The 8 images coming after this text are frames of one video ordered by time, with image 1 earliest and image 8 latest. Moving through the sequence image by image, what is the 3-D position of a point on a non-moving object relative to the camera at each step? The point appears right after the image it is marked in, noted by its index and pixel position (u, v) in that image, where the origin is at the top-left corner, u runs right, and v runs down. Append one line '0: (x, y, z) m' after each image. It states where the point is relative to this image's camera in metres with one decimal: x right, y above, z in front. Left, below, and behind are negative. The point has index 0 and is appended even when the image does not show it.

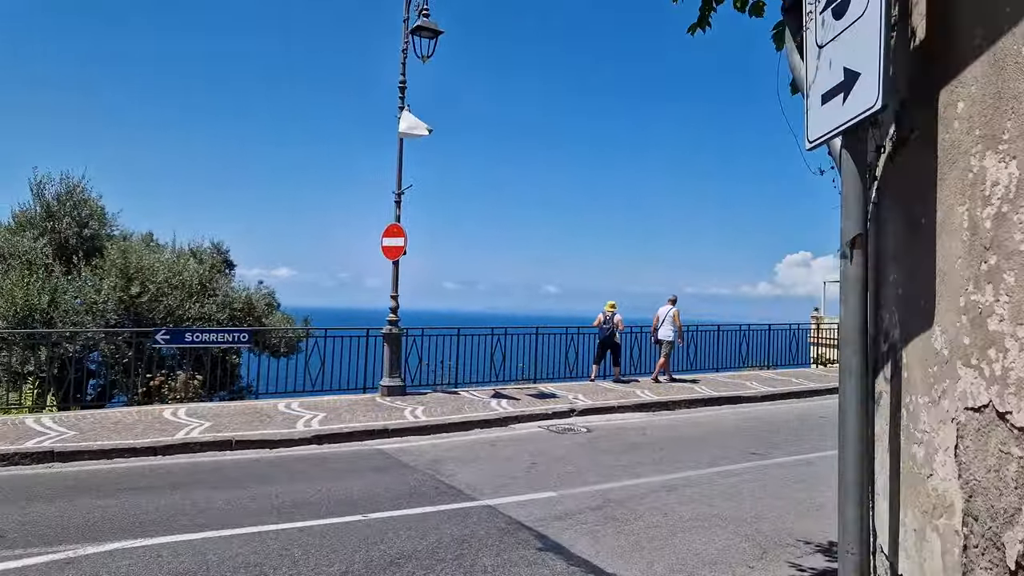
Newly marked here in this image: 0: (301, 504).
0: (-1.5, -1.5, +5.8) m
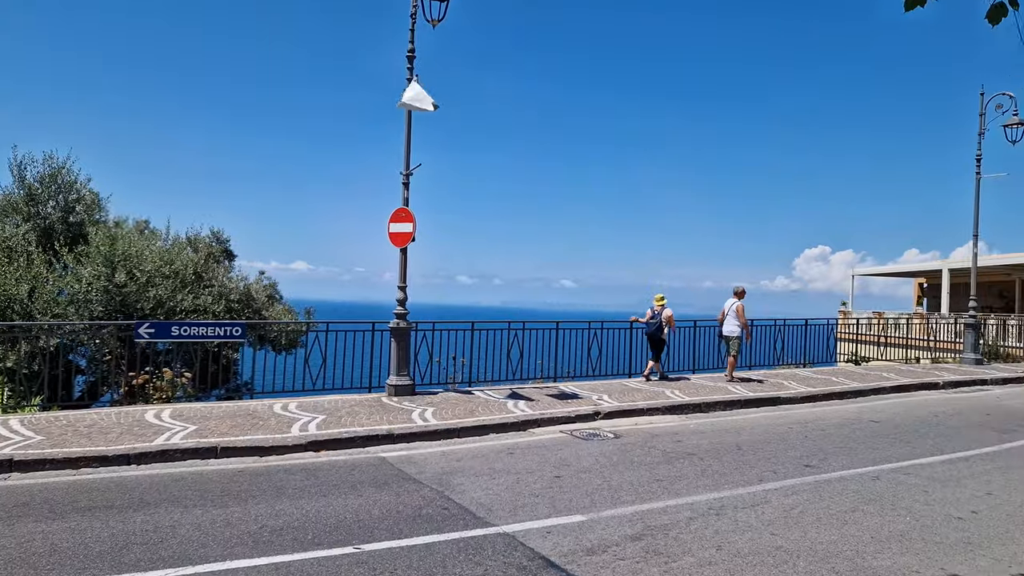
0: (-1.4, -1.5, +4.8) m
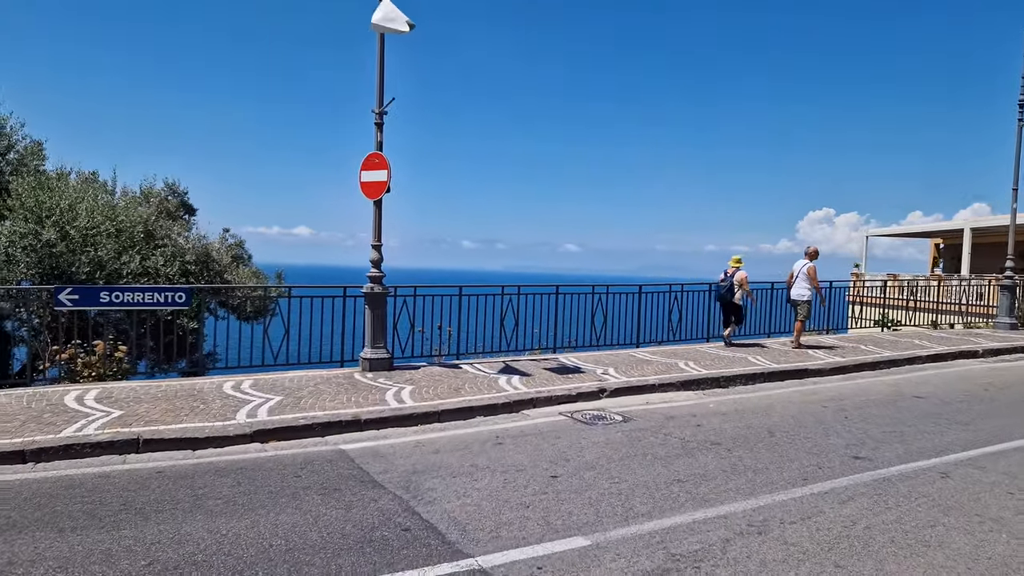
0: (-1.5, -1.2, +3.6) m
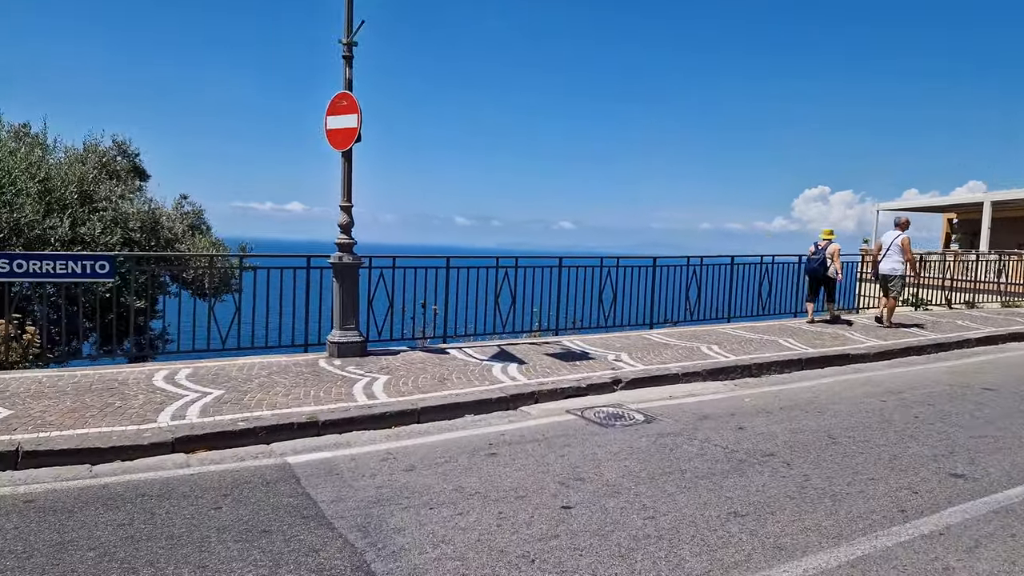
0: (-1.5, -1.1, +2.2) m
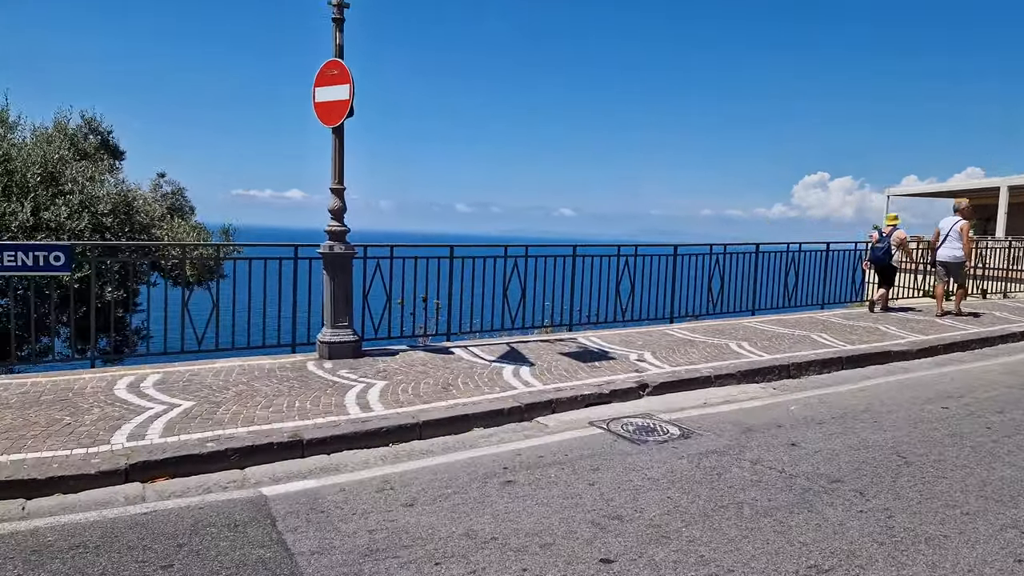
0: (-1.4, -1.1, +1.4) m
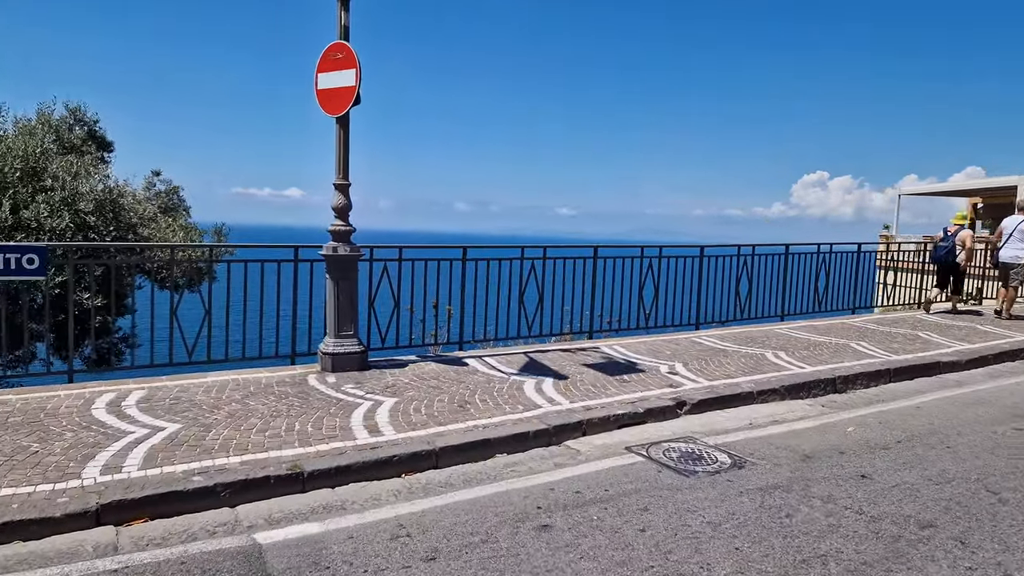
0: (-1.2, -1.2, +0.8) m
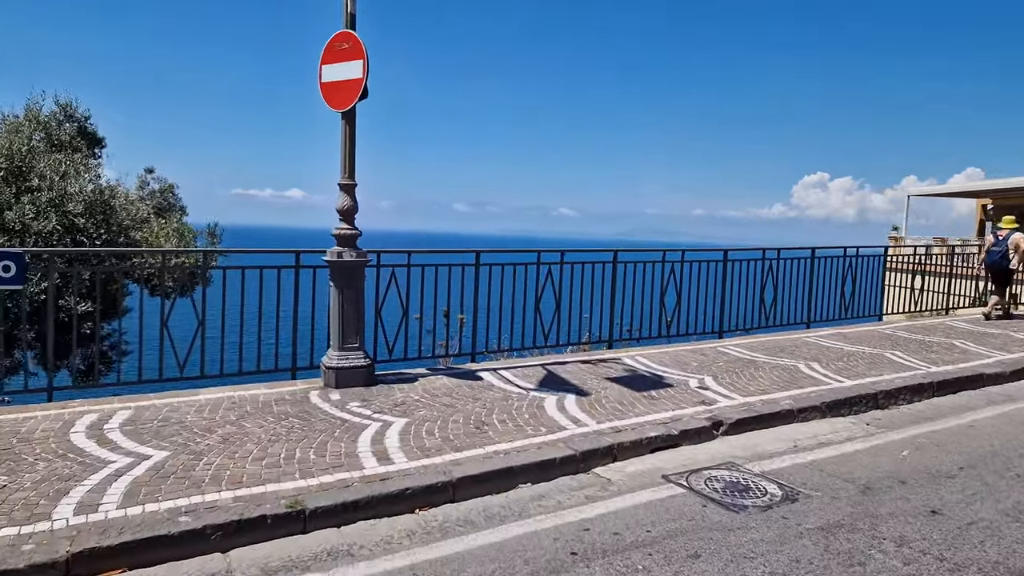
0: (-1.1, -1.2, +0.4) m
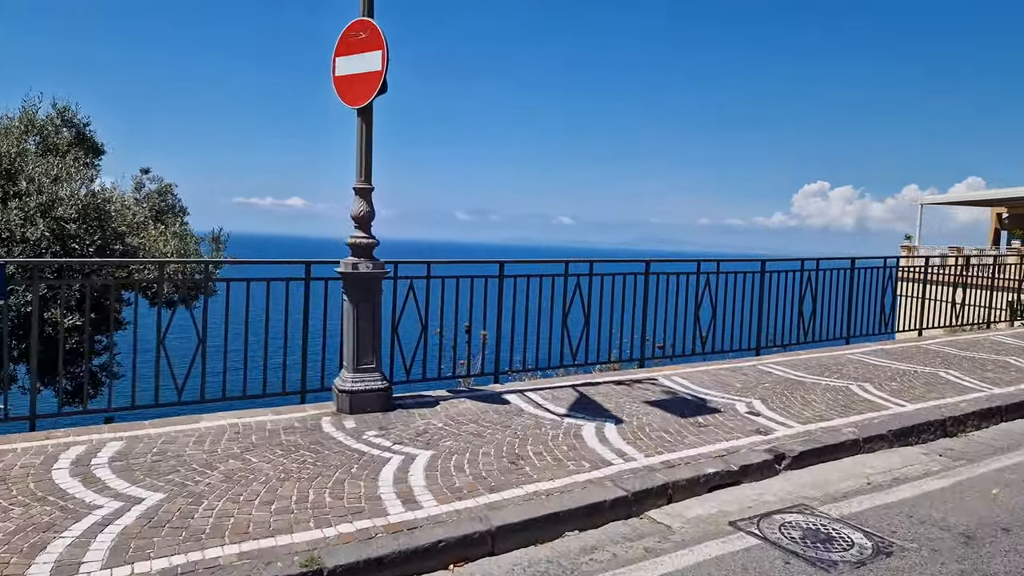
0: (-0.9, -1.3, -0.2) m
